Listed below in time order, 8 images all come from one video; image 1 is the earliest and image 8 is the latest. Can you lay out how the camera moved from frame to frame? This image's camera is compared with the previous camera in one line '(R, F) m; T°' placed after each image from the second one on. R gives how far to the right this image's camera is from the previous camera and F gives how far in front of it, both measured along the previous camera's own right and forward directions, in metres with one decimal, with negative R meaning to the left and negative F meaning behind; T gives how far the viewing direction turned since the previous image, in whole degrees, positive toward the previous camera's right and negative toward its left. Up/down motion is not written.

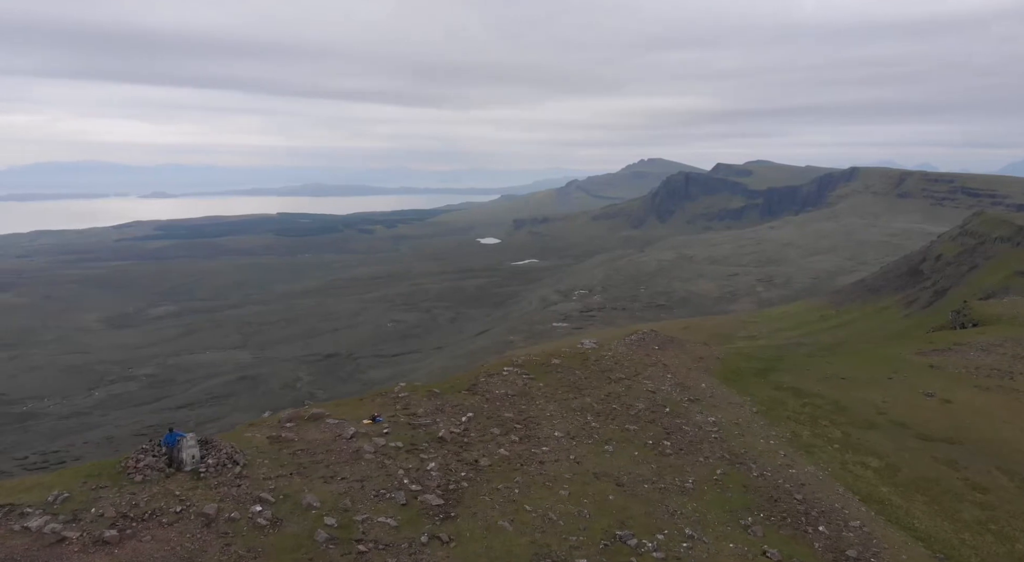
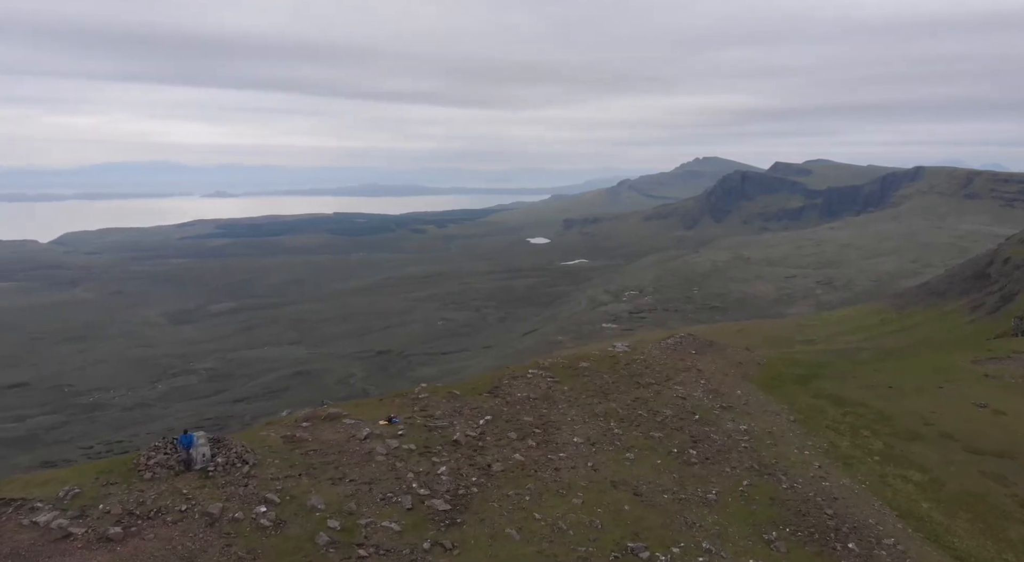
(+0.5, +0.3) m; -3°
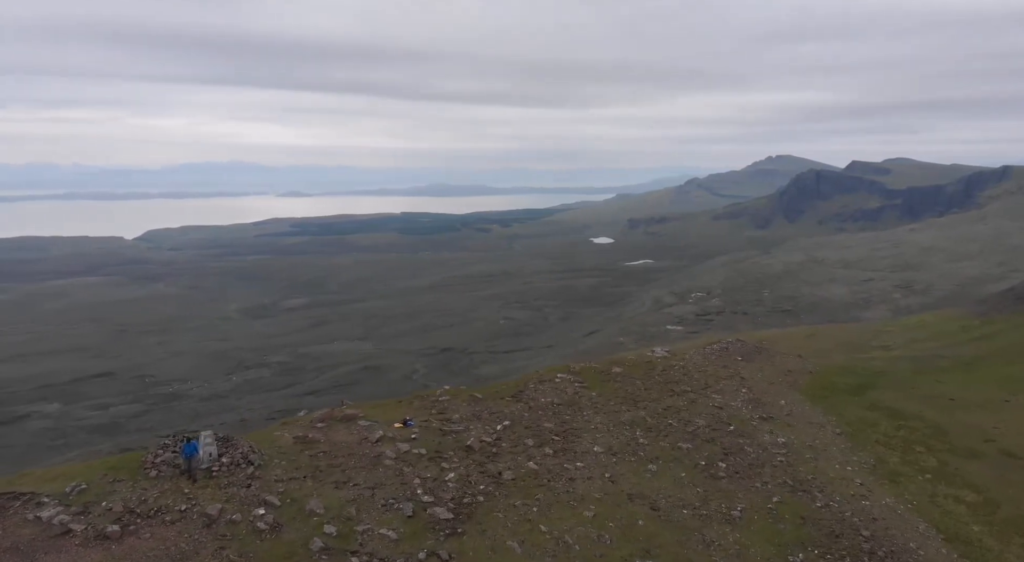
(+0.8, +0.4) m; -4°
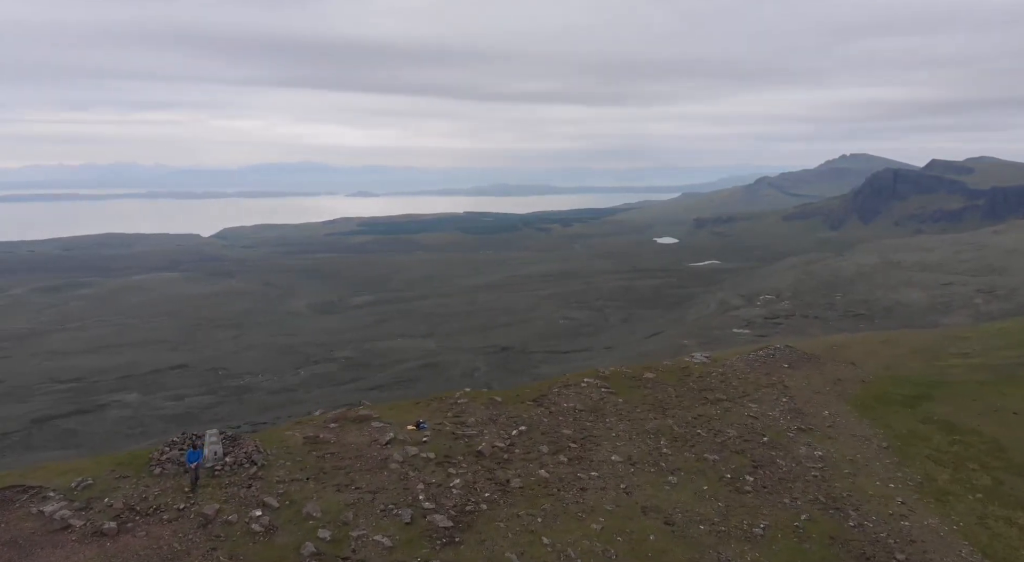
(+0.8, +0.4) m; -4°
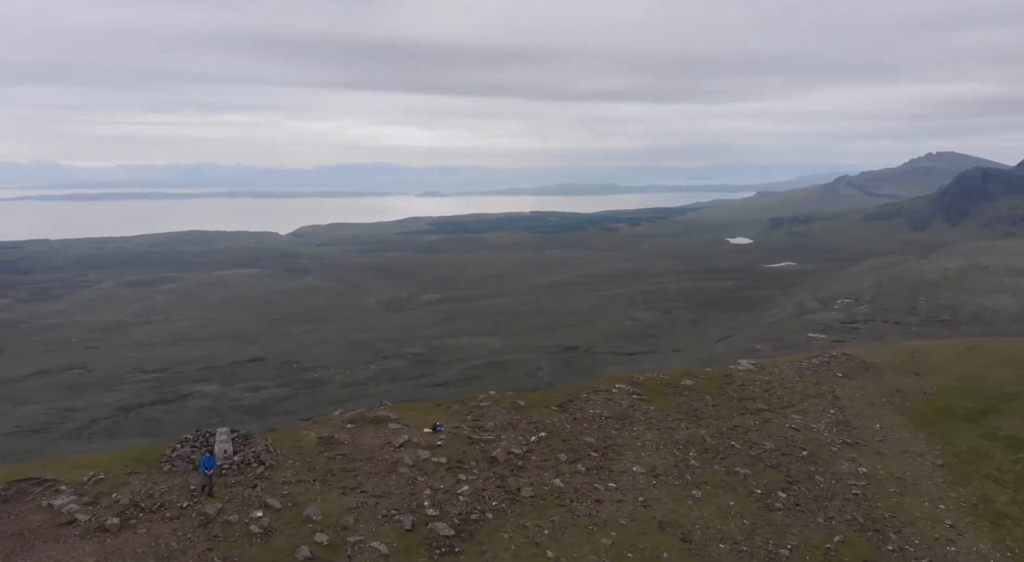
(+0.8, +0.4) m; -5°
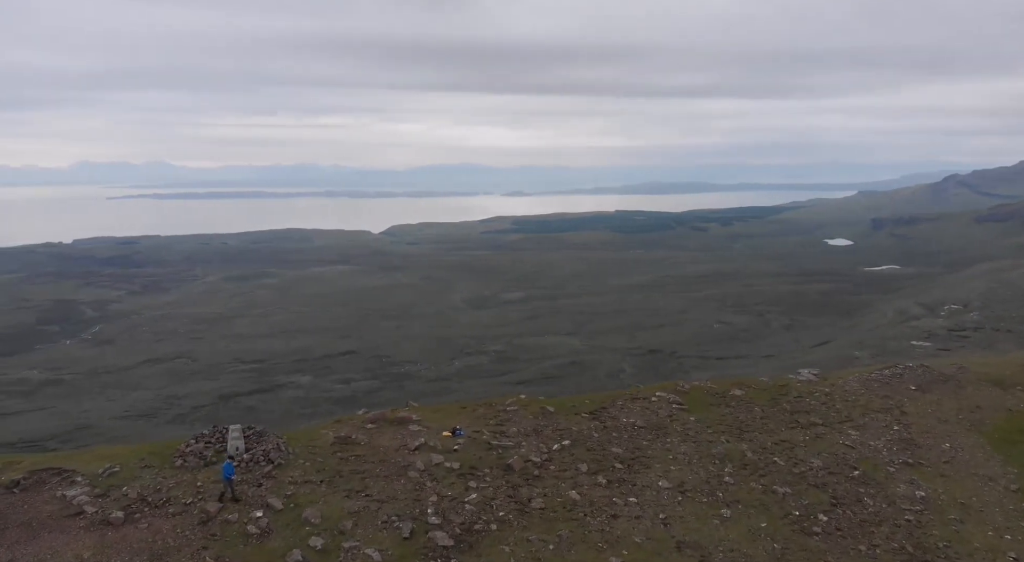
(+1.0, +0.5) m; -6°
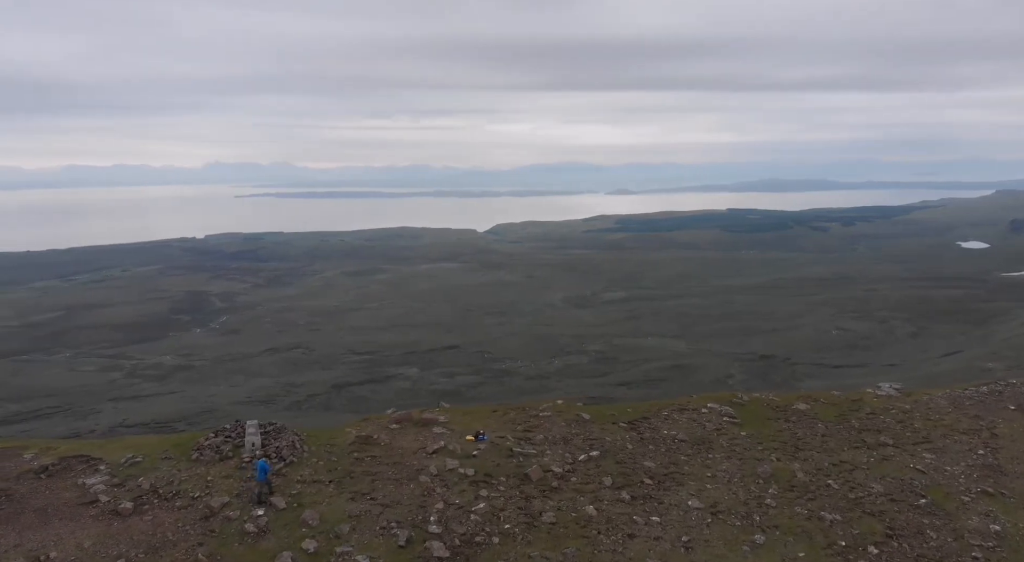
(+1.2, +0.6) m; -7°
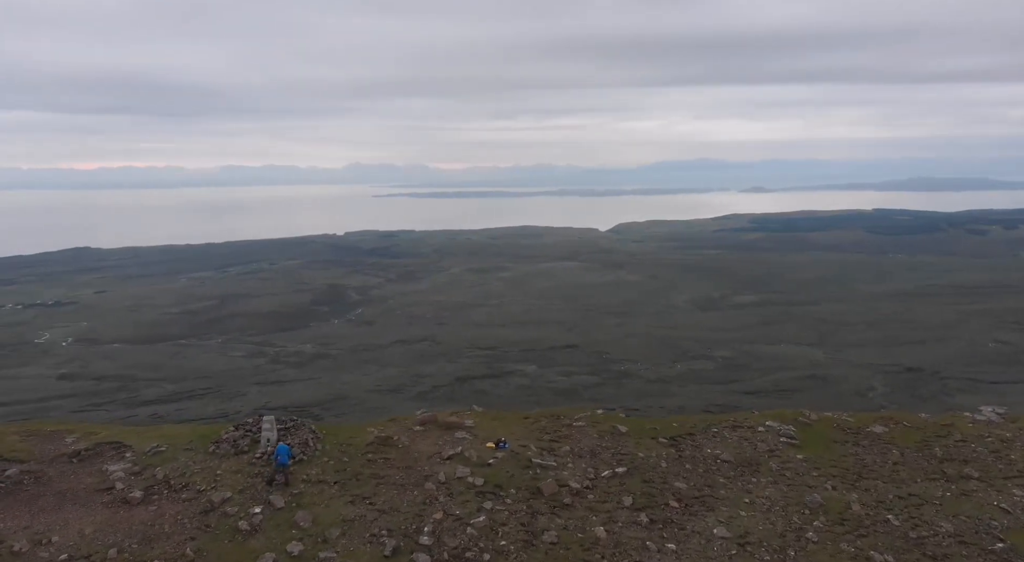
(+1.6, +0.6) m; -8°
